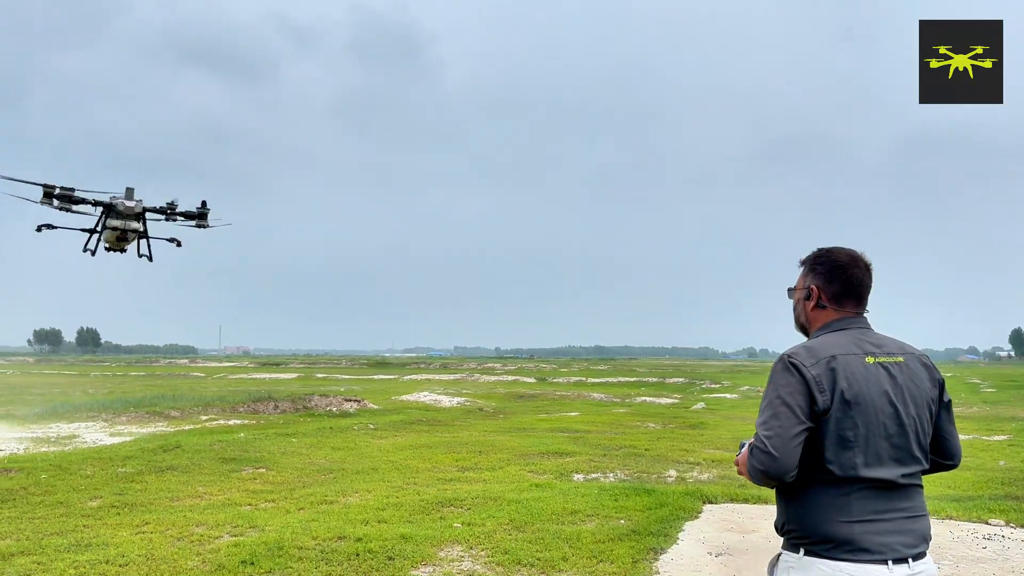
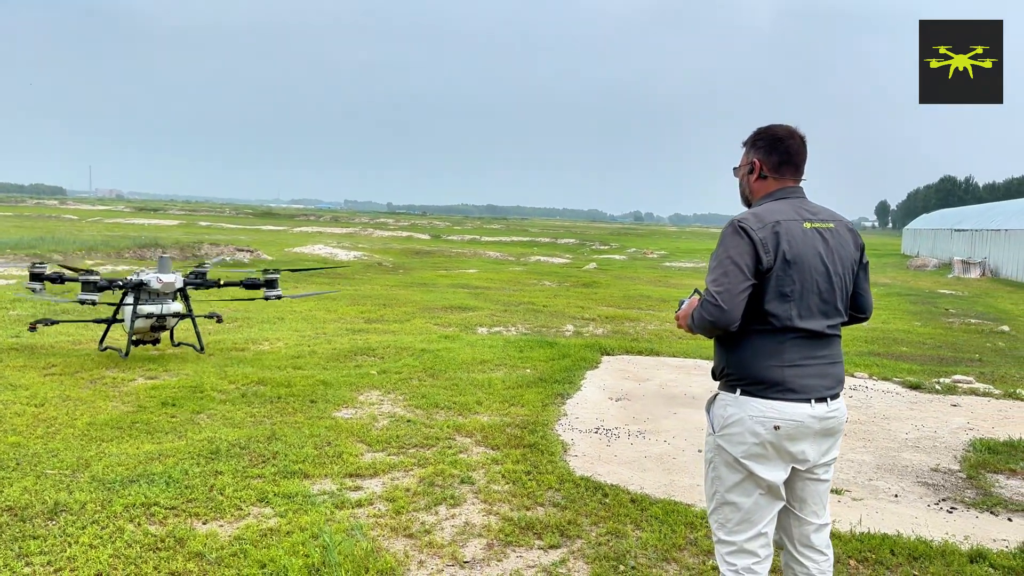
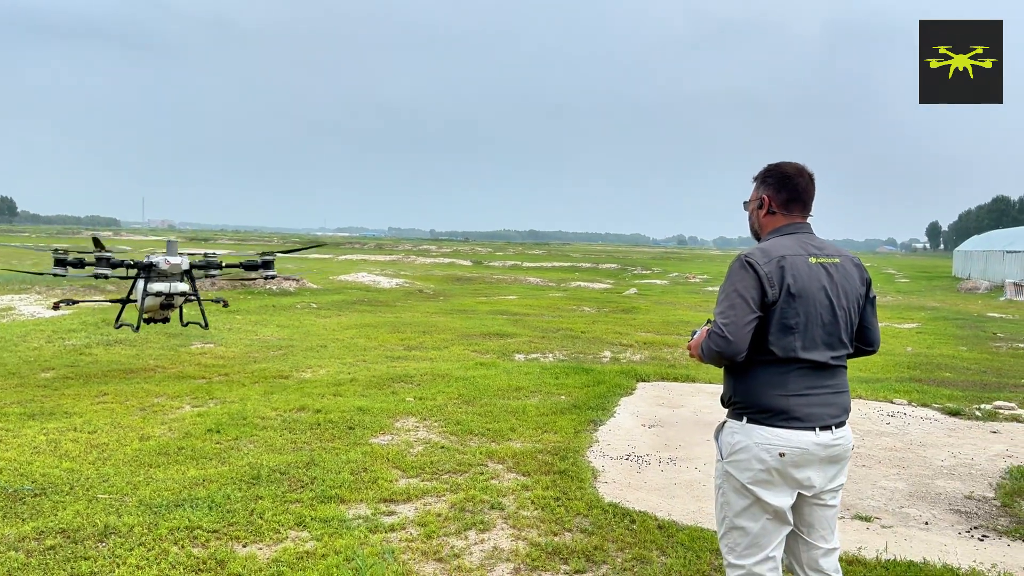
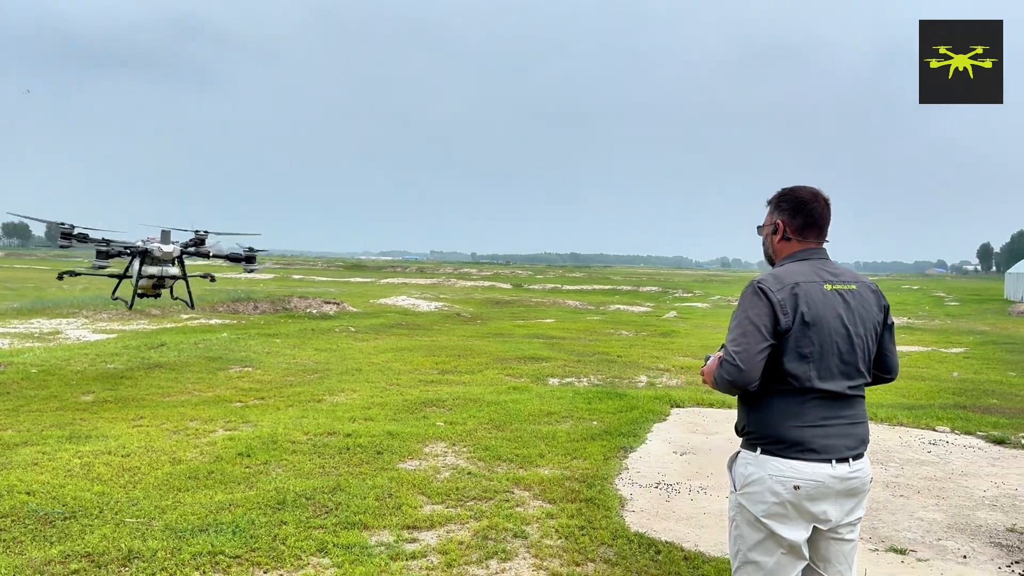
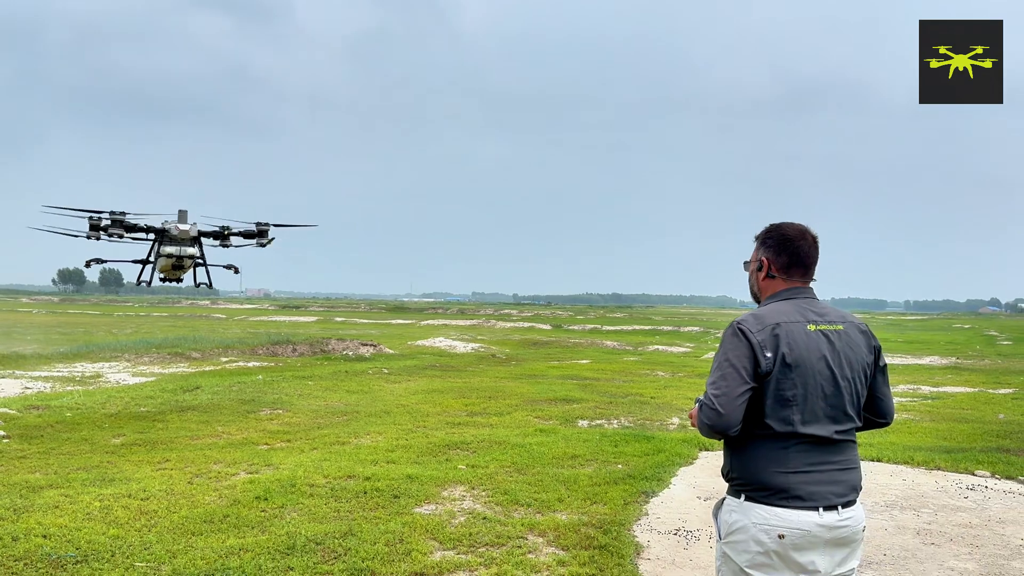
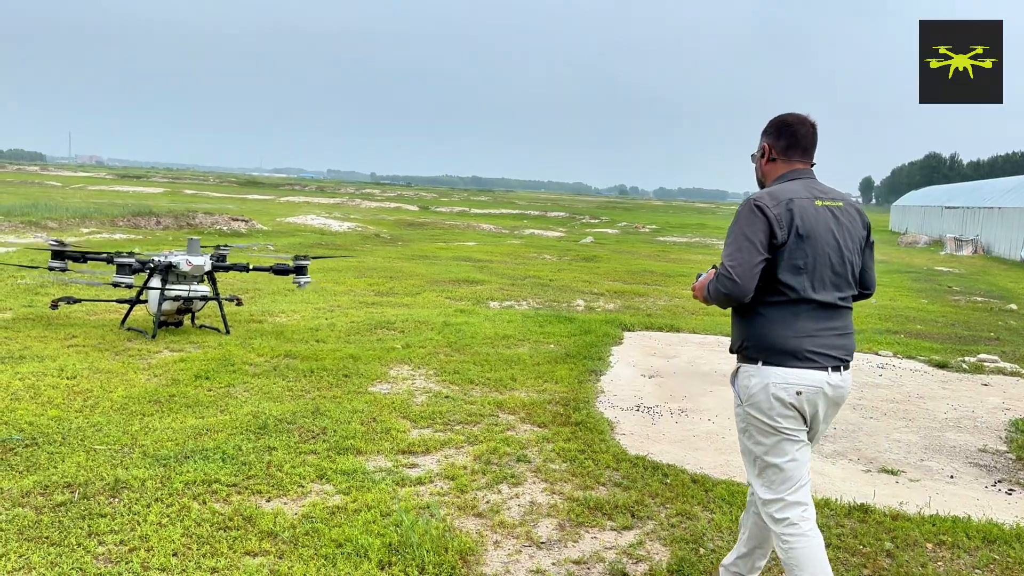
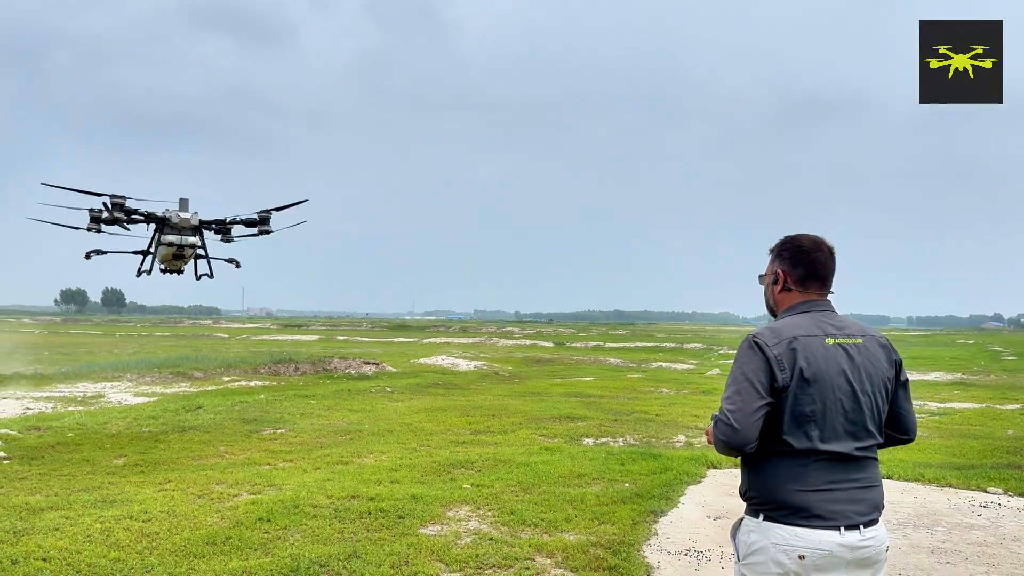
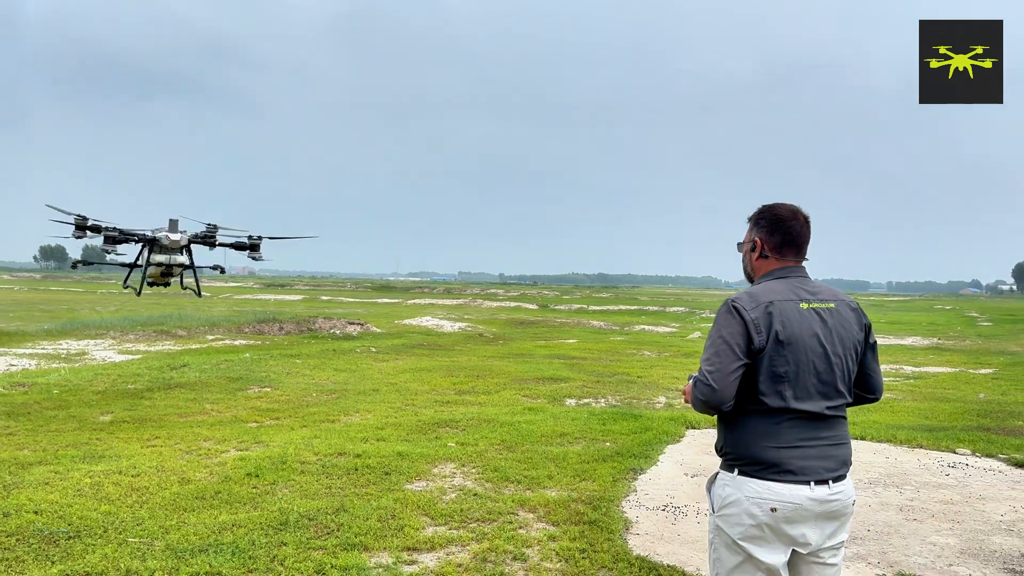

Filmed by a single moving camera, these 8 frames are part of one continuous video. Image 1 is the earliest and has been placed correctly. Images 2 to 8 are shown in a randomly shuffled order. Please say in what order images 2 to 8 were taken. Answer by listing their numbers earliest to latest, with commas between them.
7, 5, 8, 4, 3, 2, 6
